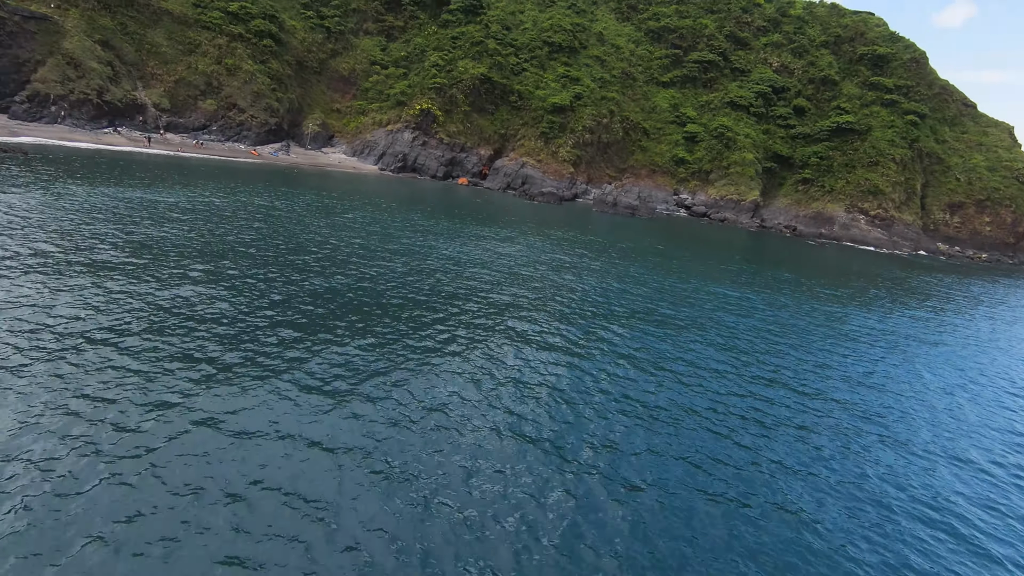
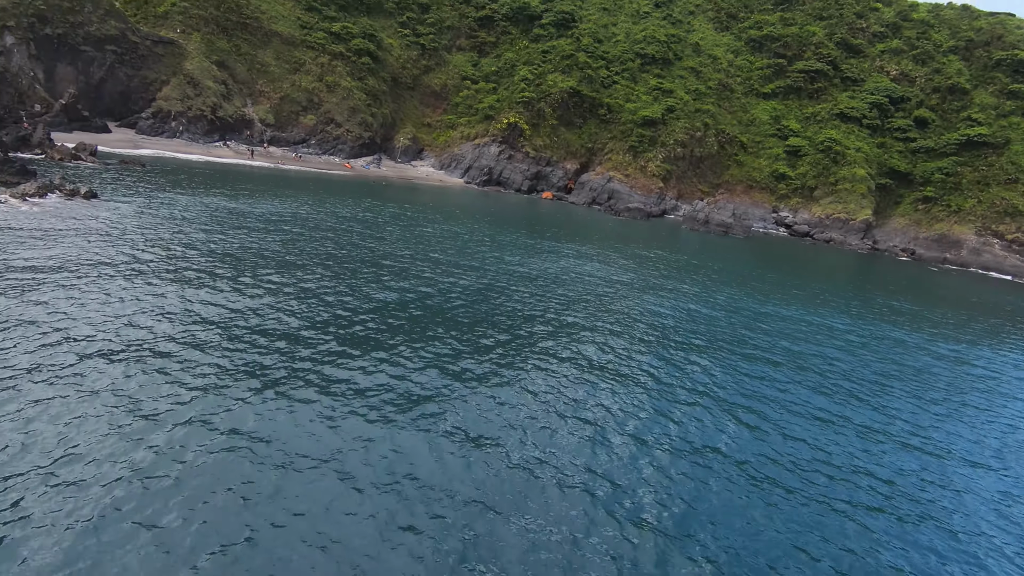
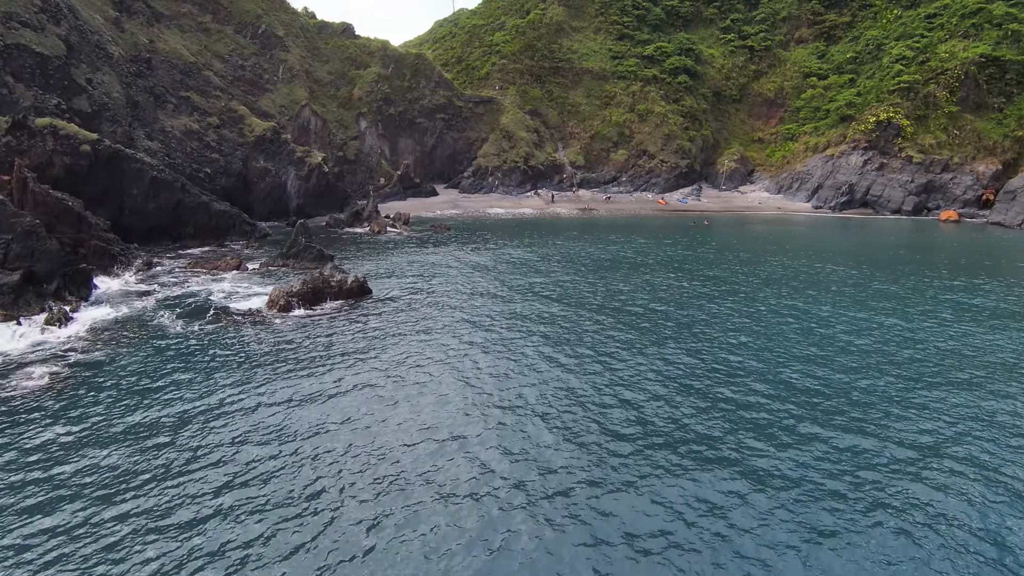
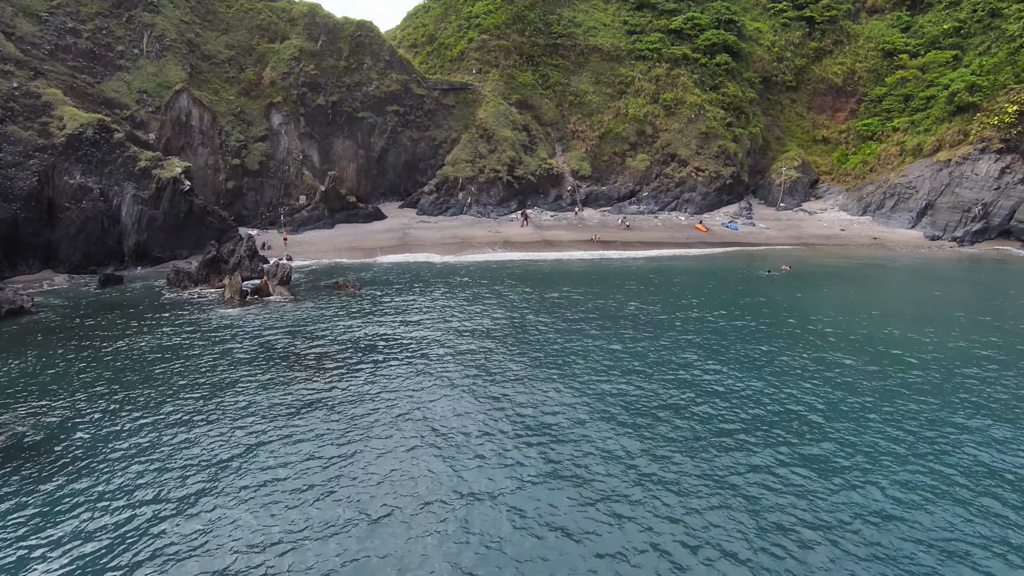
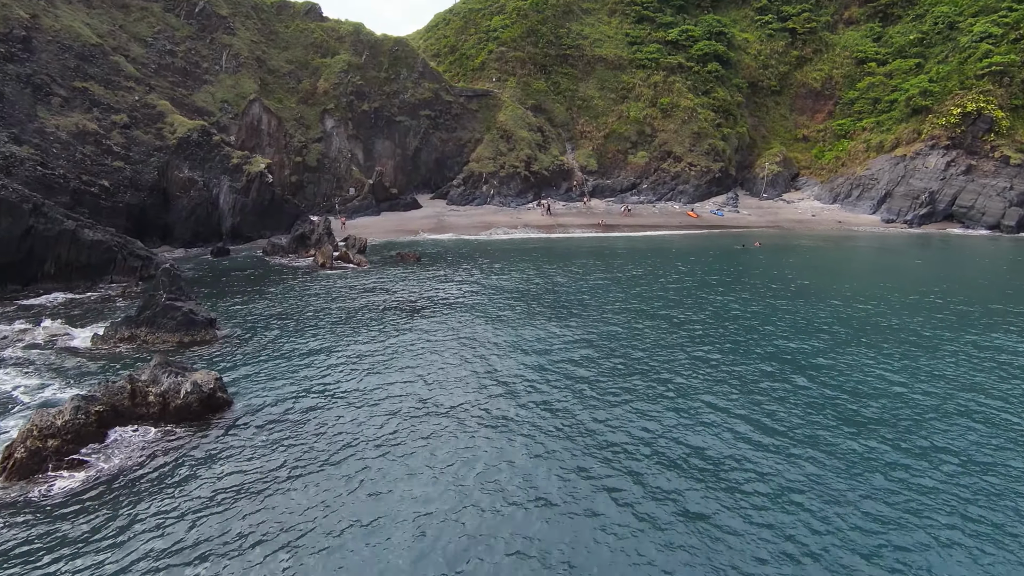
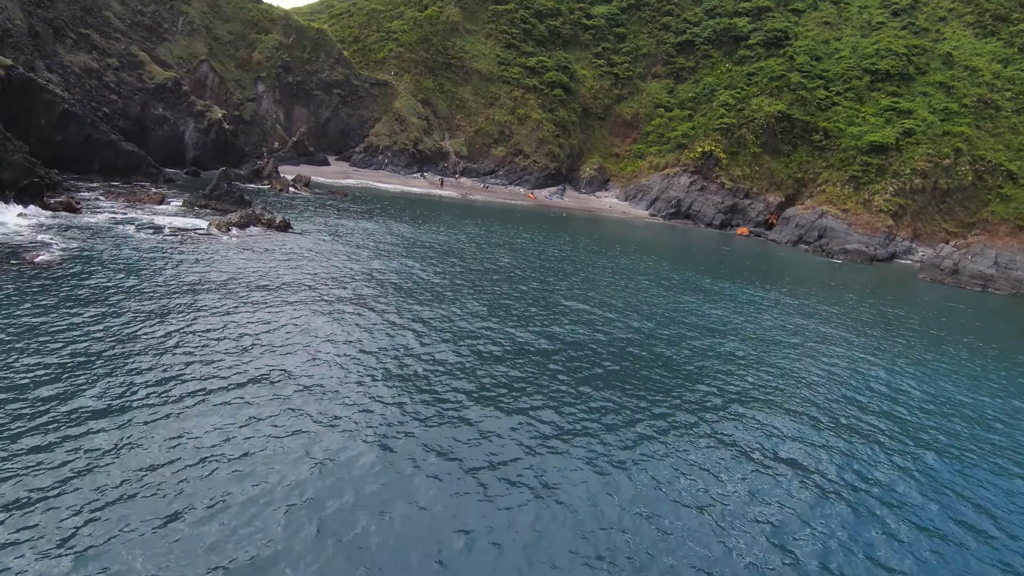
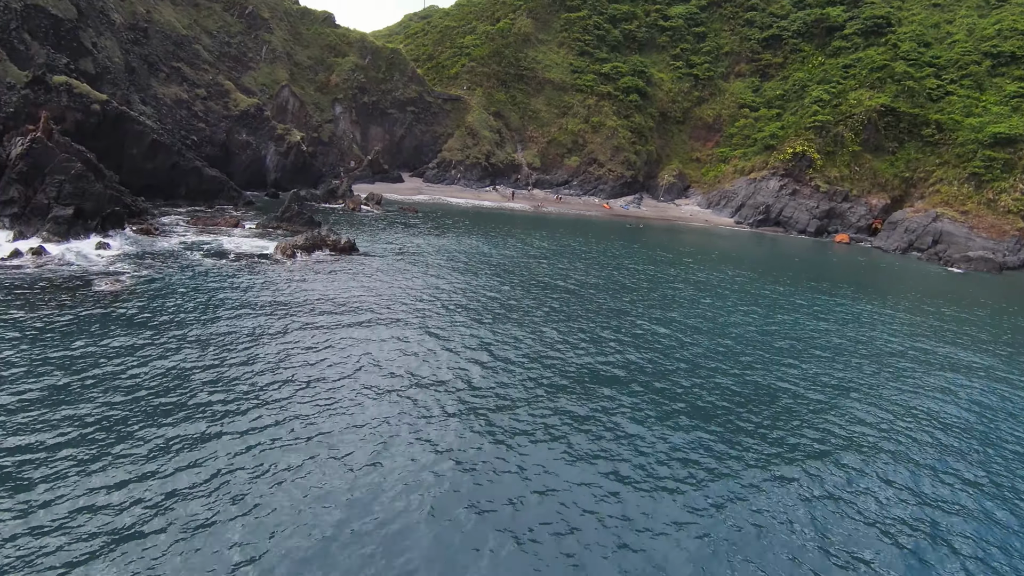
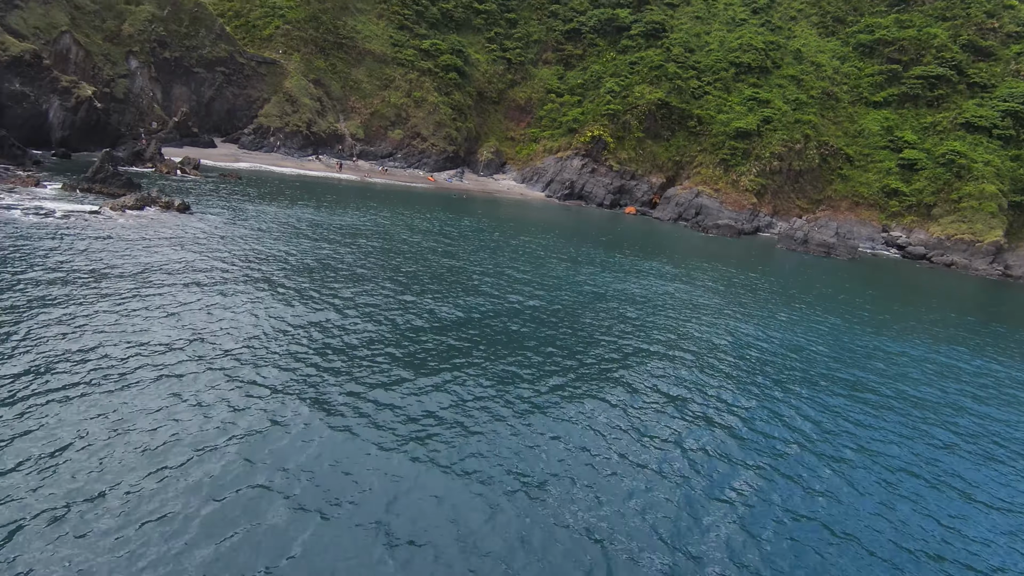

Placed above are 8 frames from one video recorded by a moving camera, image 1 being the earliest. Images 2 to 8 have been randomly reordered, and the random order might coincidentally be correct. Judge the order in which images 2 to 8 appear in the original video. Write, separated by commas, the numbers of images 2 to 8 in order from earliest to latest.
2, 8, 6, 7, 3, 5, 4
